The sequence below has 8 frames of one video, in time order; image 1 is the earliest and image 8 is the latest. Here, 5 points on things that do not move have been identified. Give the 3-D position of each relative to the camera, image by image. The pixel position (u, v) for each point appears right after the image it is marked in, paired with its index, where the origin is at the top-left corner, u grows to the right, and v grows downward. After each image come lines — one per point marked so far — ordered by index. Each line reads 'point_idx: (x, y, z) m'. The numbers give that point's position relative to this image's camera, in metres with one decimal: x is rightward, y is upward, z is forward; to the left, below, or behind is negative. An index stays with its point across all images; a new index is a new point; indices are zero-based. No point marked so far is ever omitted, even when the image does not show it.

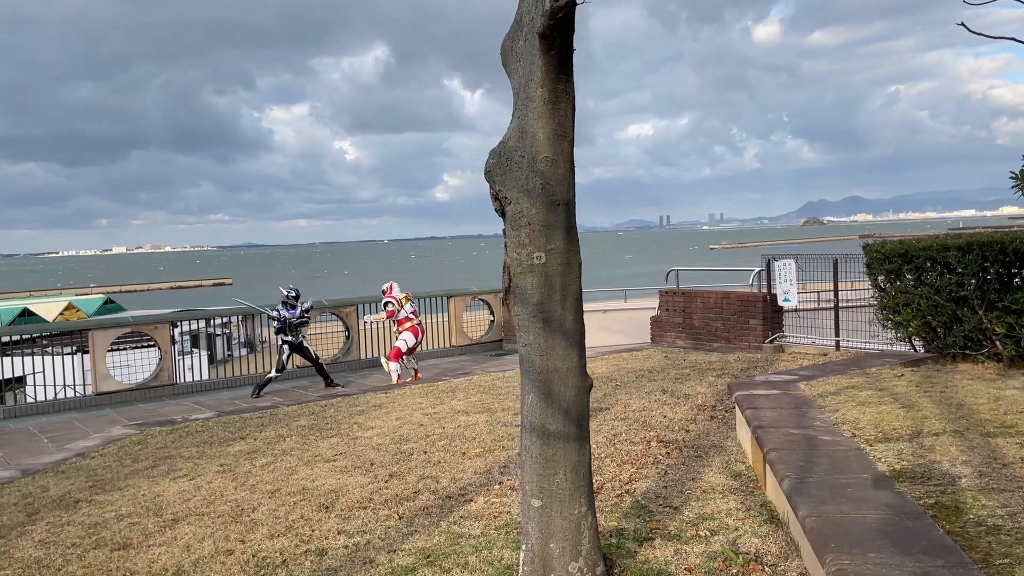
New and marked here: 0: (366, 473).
0: (-1.0, -1.3, +5.9) m
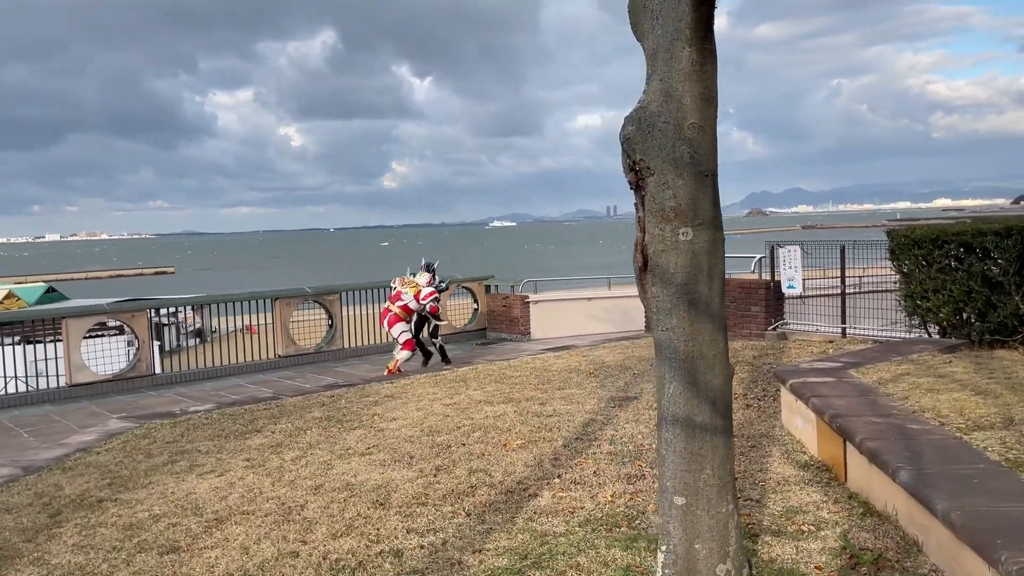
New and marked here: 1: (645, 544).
0: (-0.7, -1.2, +5.6) m
1: (+0.6, -1.1, +3.5) m
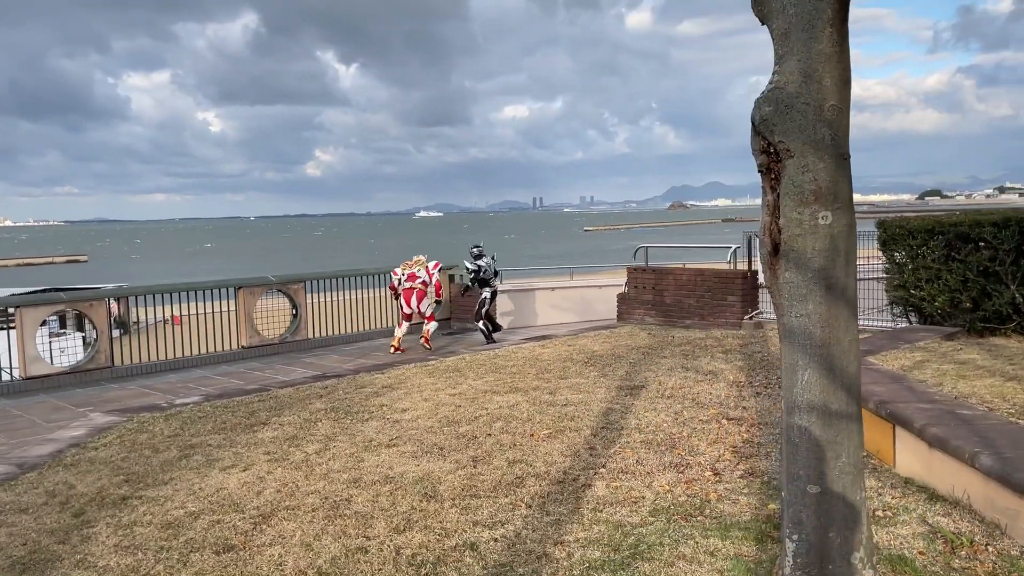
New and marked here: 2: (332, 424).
0: (-0.4, -1.1, +5.4) m
1: (+1.0, -1.0, +3.5) m
2: (-1.4, -1.1, +6.5) m
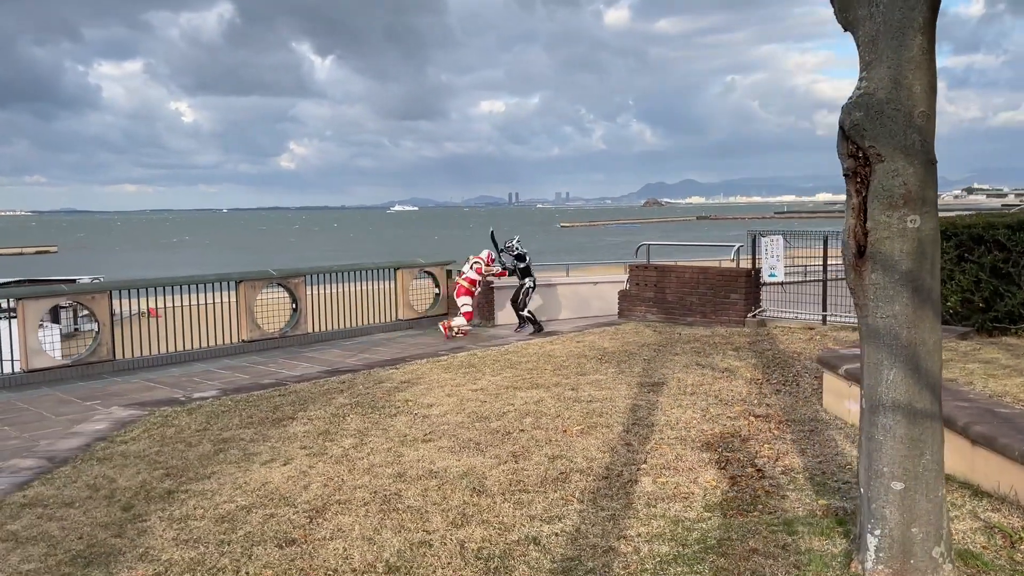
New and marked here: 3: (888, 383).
0: (-0.2, -1.1, +5.5) m
1: (+1.3, -1.0, +3.6) m
2: (-1.2, -1.0, +6.6) m
3: (+1.3, -0.3, +2.9) m
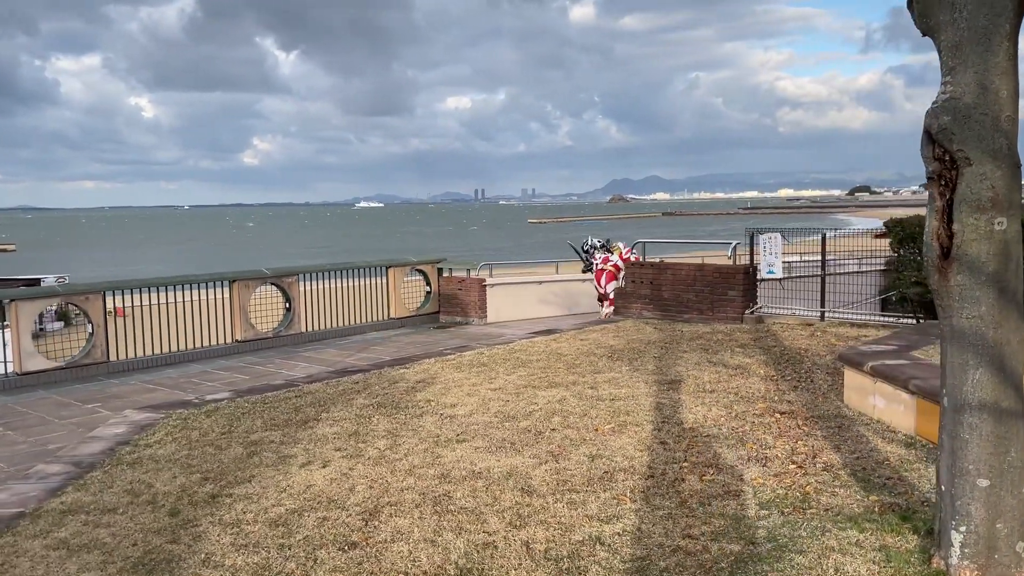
0: (+0.1, -1.1, +5.5) m
1: (+1.6, -1.0, +3.6) m
2: (-1.0, -1.0, +6.5) m
3: (+1.6, -0.3, +3.0) m
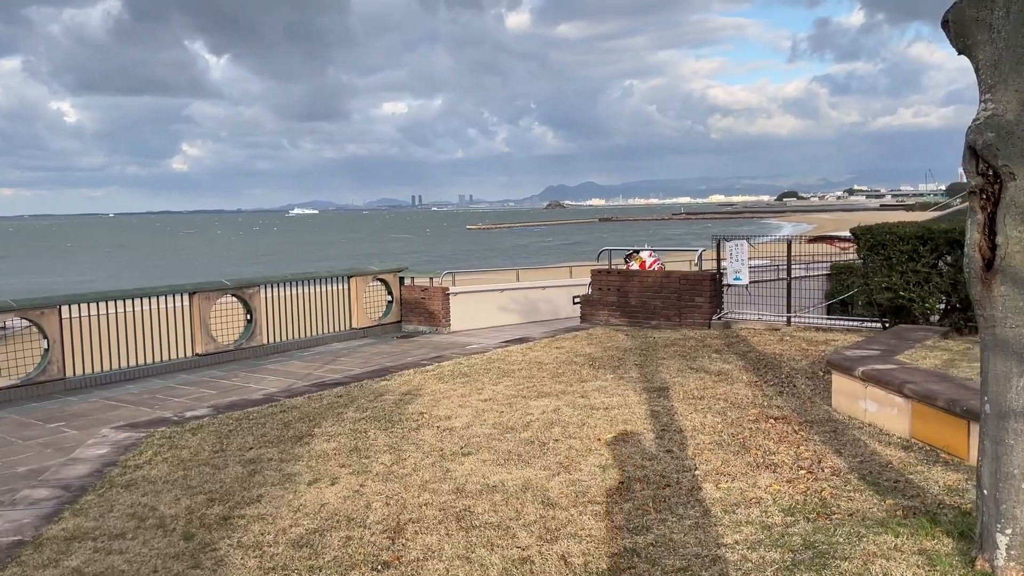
0: (+0.1, -1.2, +5.5) m
1: (+1.8, -1.1, +3.7) m
2: (-1.0, -1.1, +6.4) m
3: (+1.9, -0.4, +3.1) m
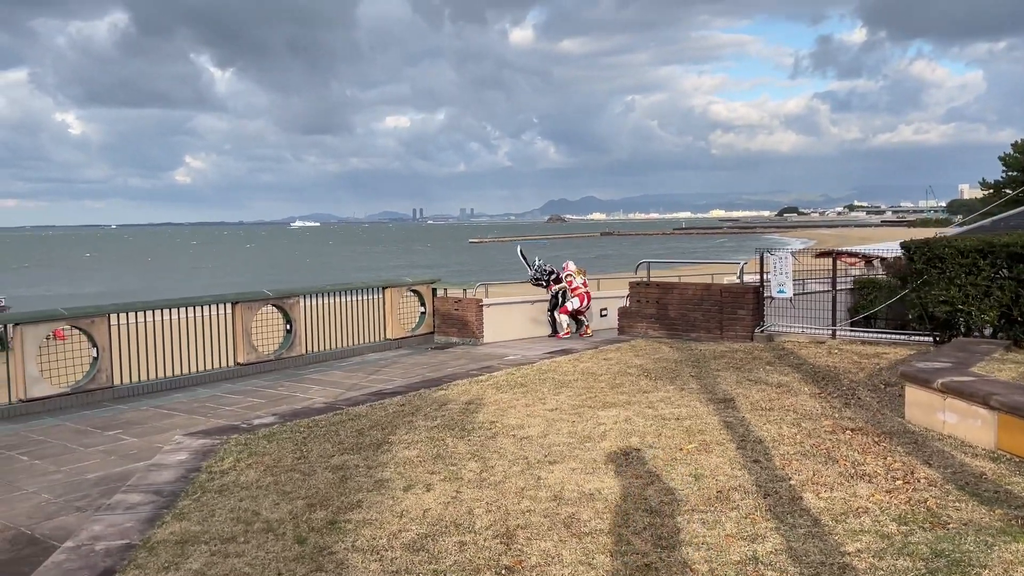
0: (+0.7, -1.2, +5.5) m
1: (+2.4, -1.1, +3.7) m
2: (-0.4, -1.2, +6.5) m
3: (+2.4, -0.4, +3.1) m
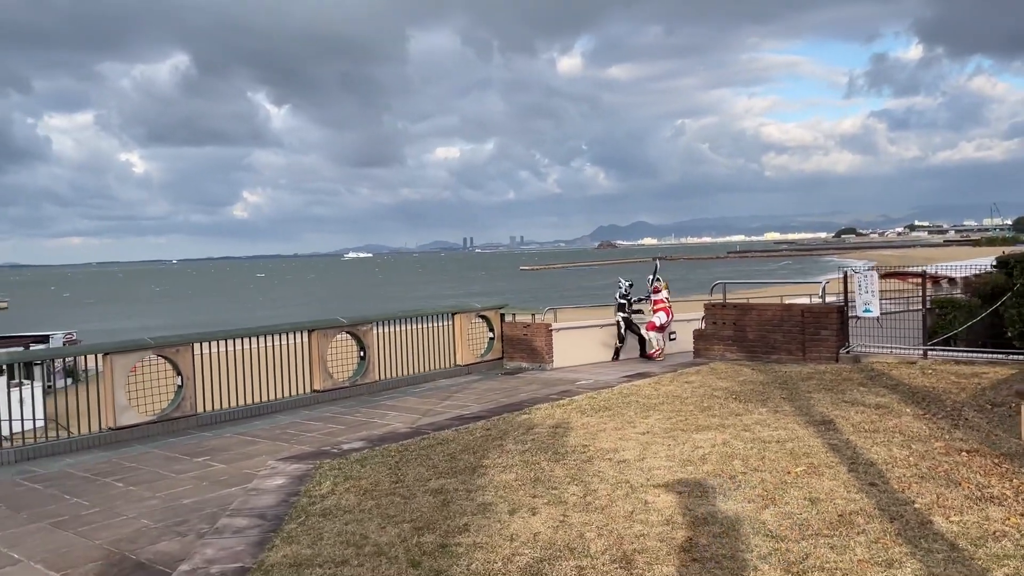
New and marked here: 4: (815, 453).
0: (+1.4, -1.3, +5.3) m
1: (+2.9, -1.2, +3.4) m
2: (+0.4, -1.4, +6.4) m
3: (+2.9, -0.4, +2.8) m
4: (+2.3, -1.3, +6.4) m
